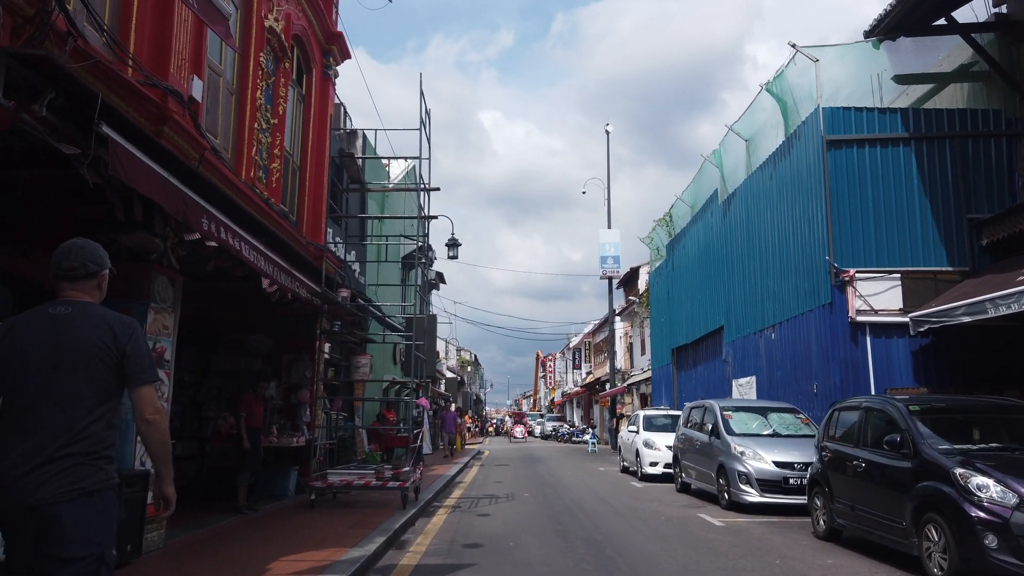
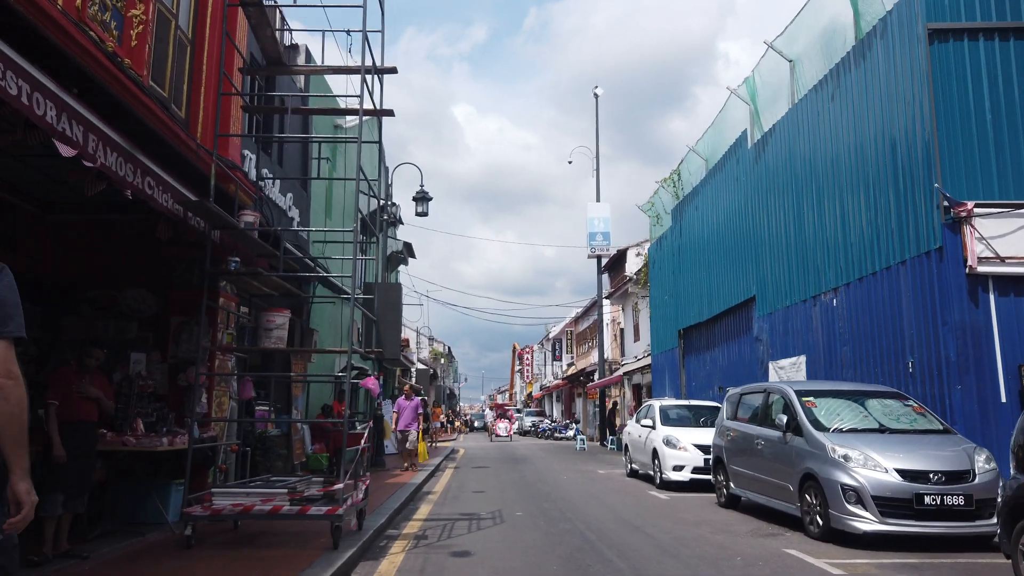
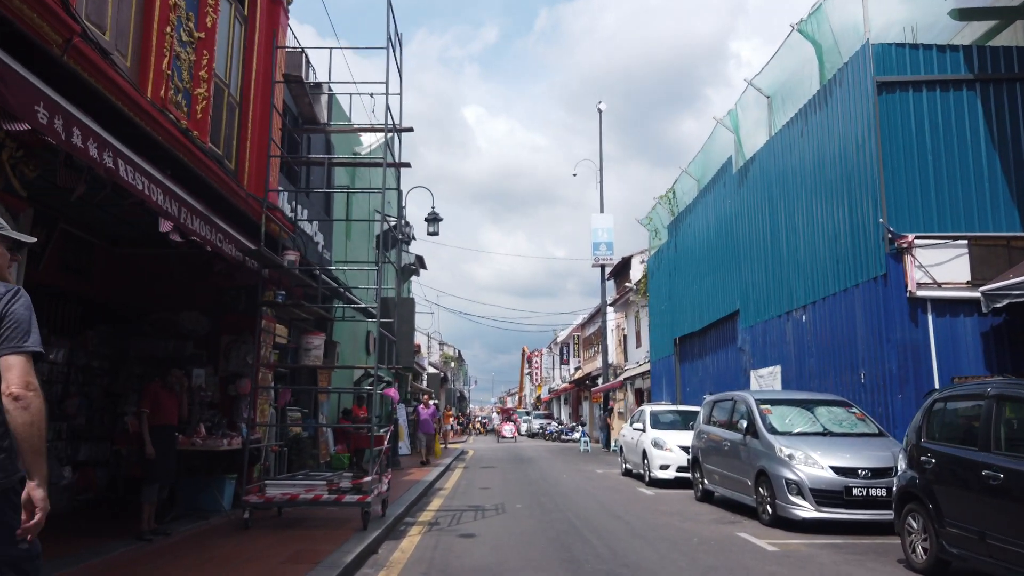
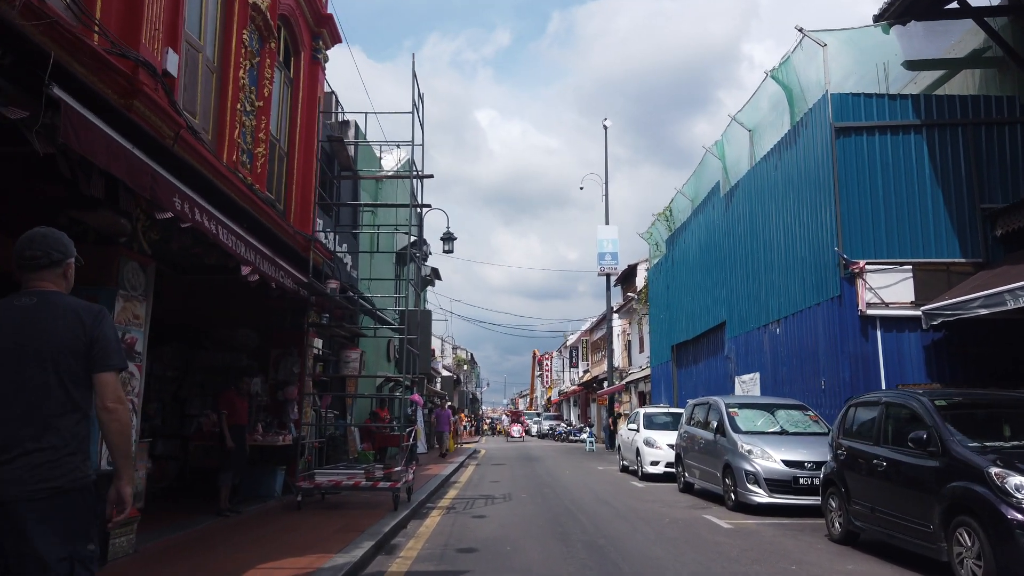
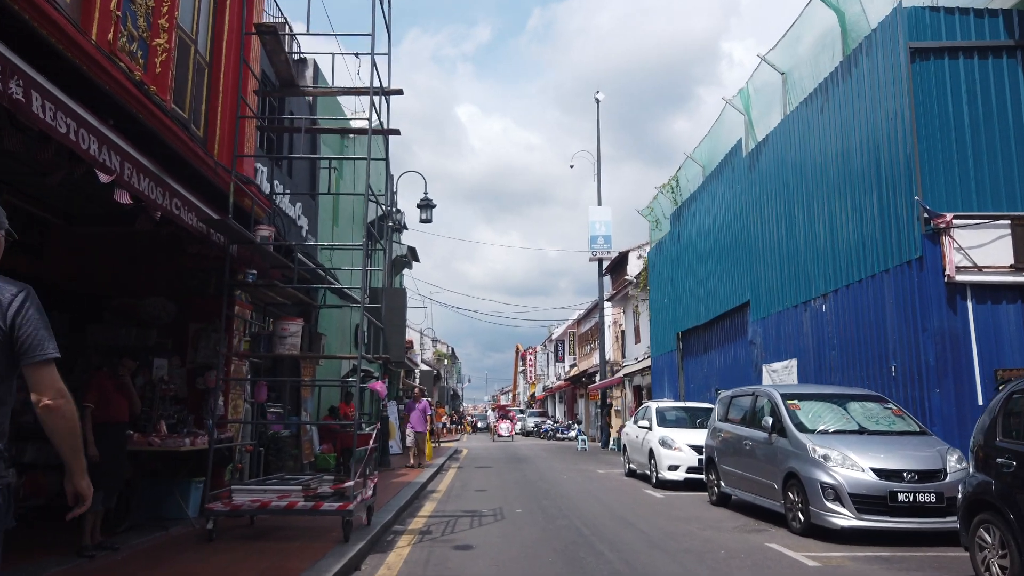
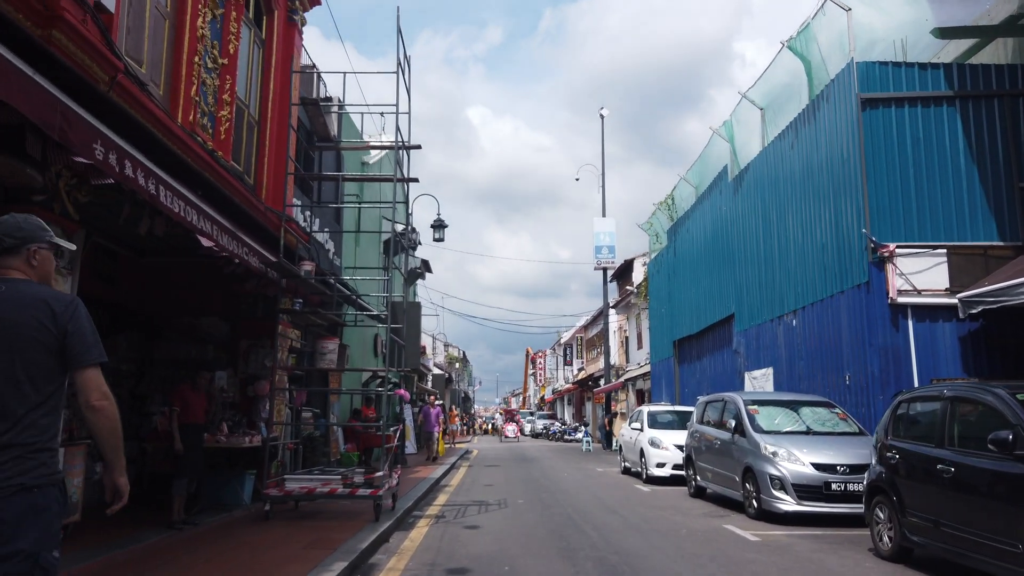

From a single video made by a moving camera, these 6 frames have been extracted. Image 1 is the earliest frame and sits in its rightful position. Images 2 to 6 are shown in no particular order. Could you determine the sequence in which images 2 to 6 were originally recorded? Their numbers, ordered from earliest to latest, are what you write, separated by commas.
4, 6, 3, 5, 2
